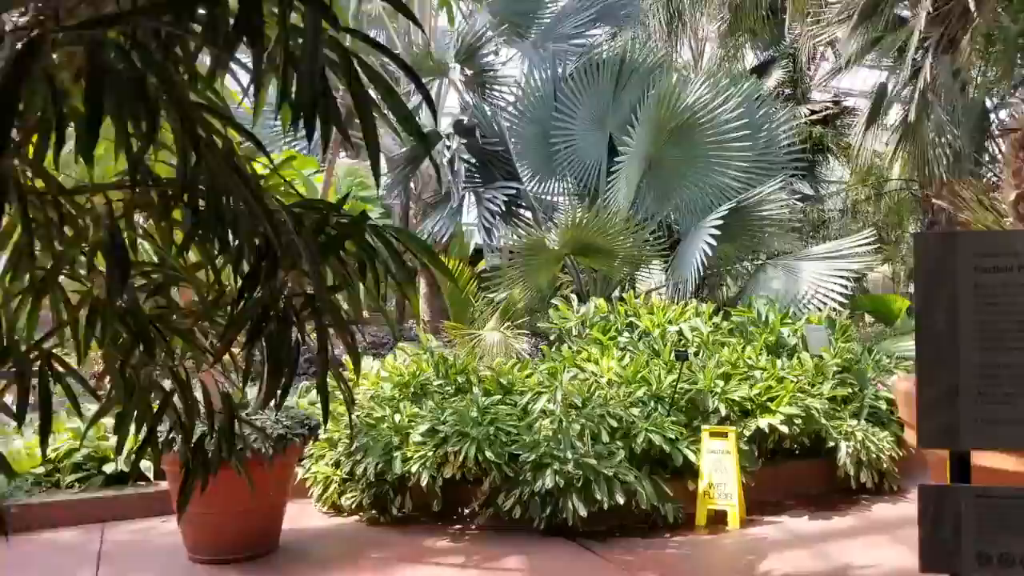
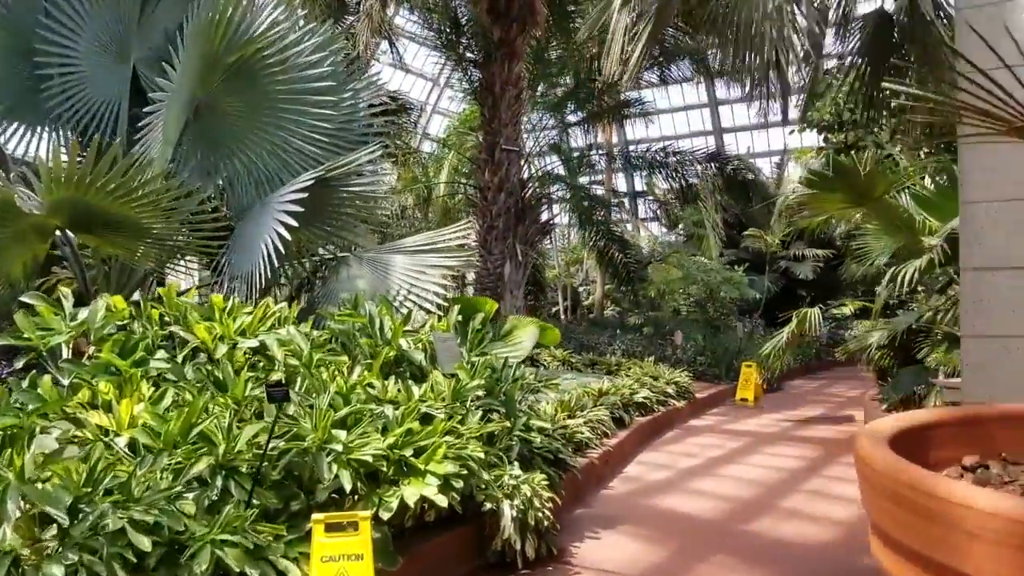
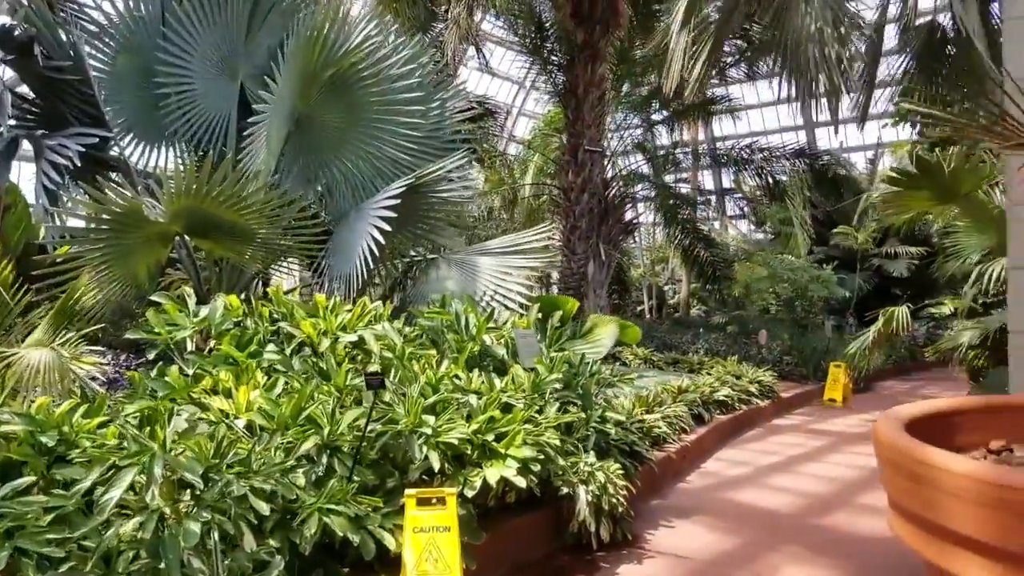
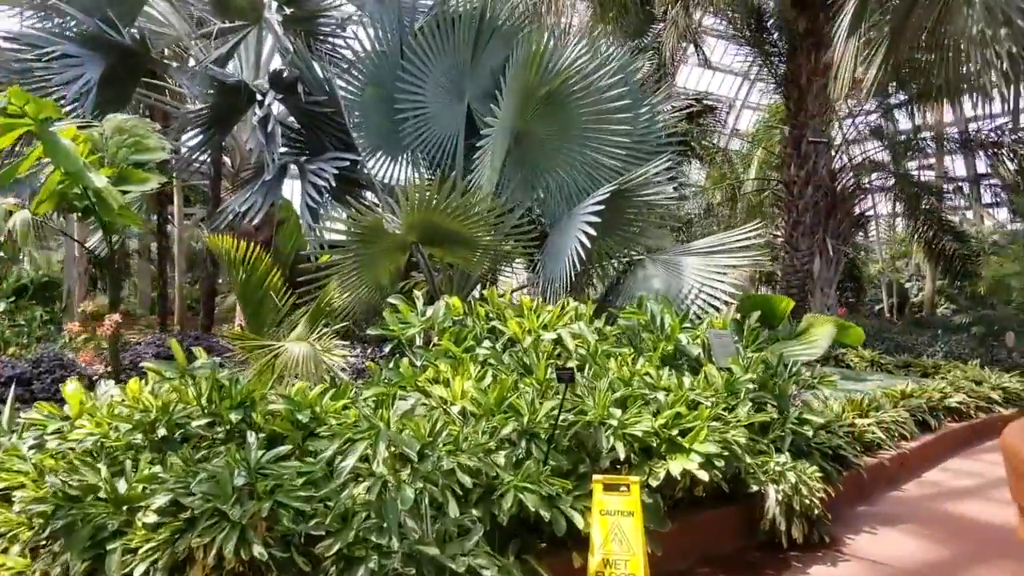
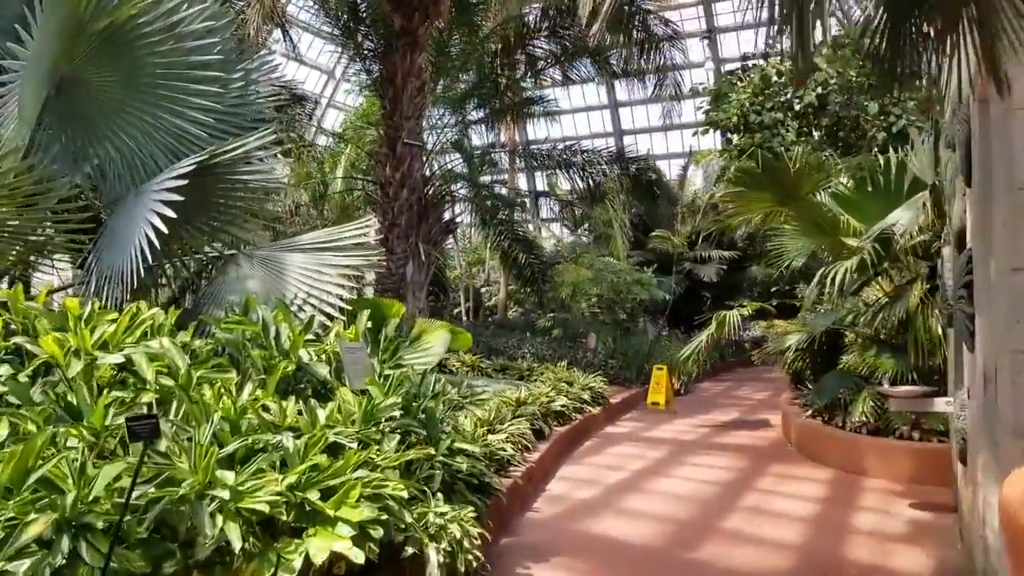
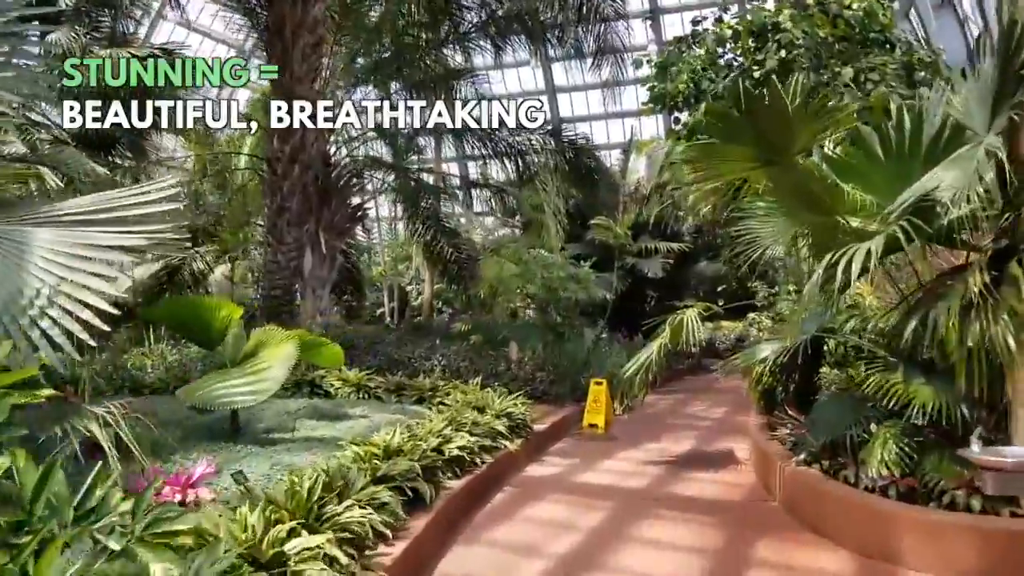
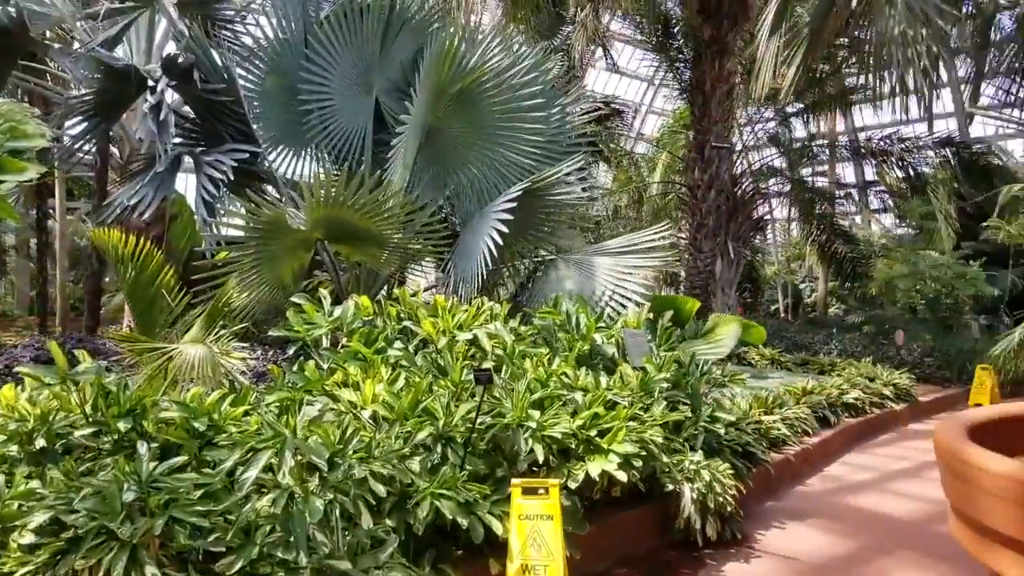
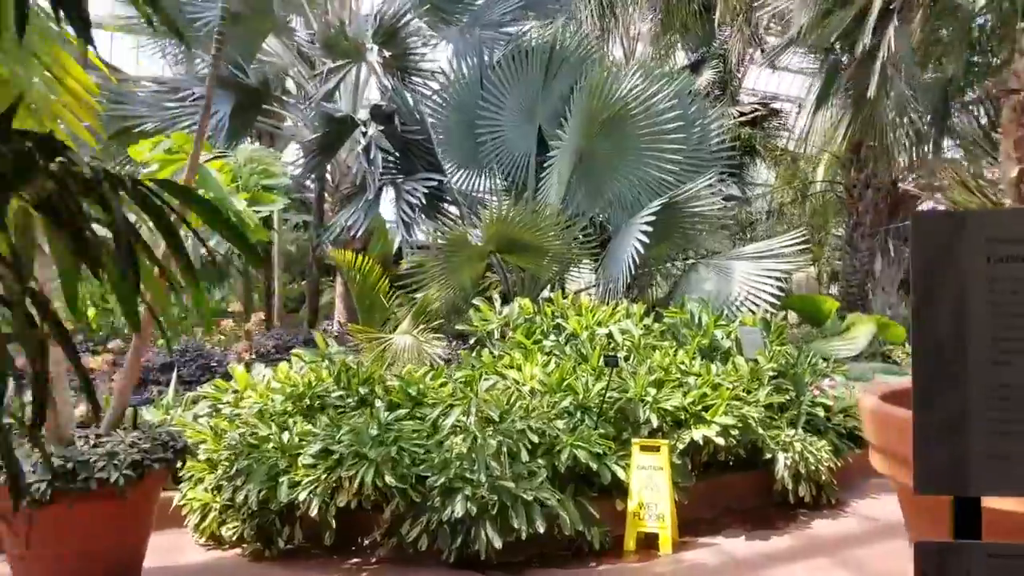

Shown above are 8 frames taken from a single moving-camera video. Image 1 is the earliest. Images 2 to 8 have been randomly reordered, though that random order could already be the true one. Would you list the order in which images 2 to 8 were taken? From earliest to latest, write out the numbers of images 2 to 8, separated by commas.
8, 4, 7, 3, 2, 5, 6
